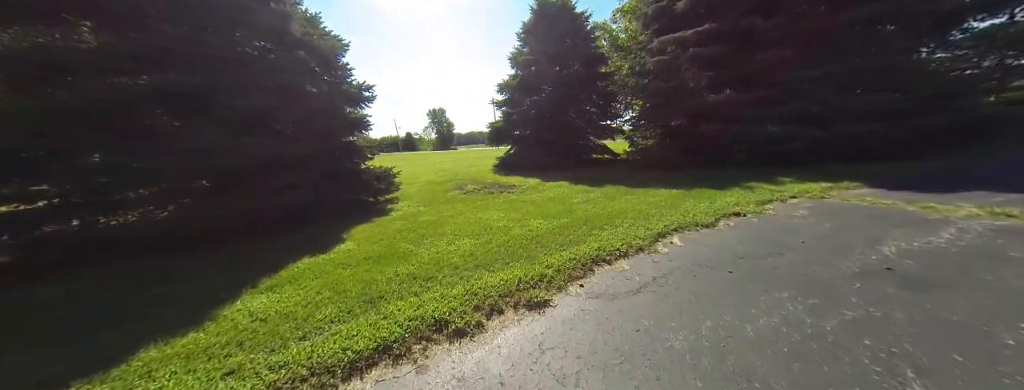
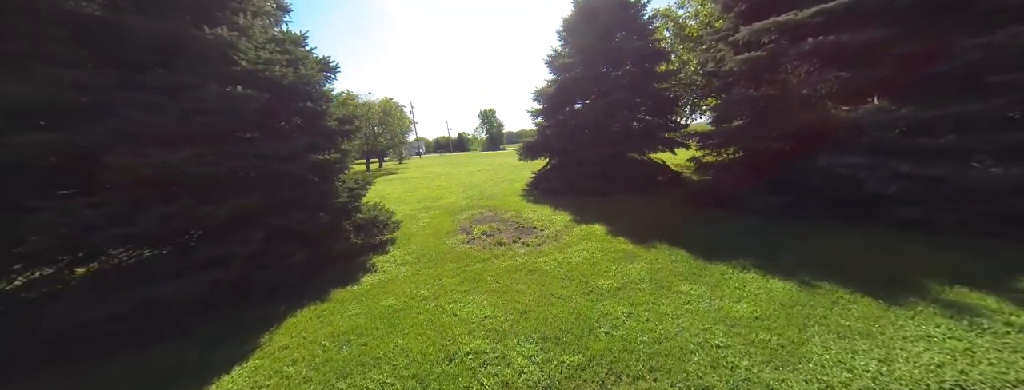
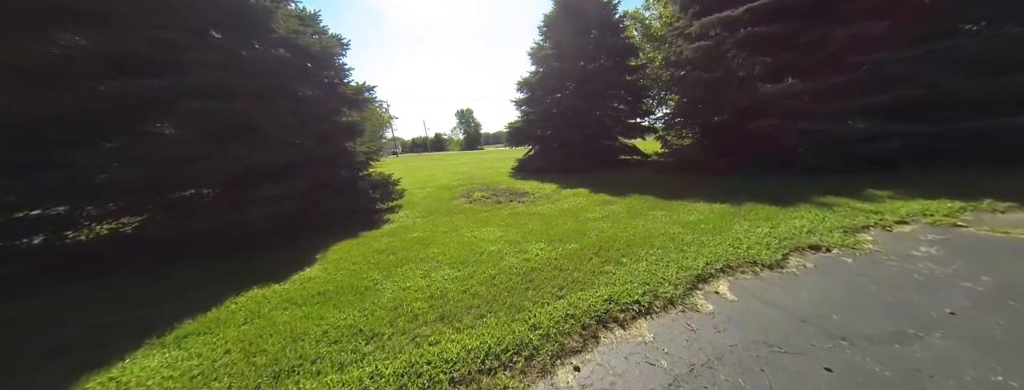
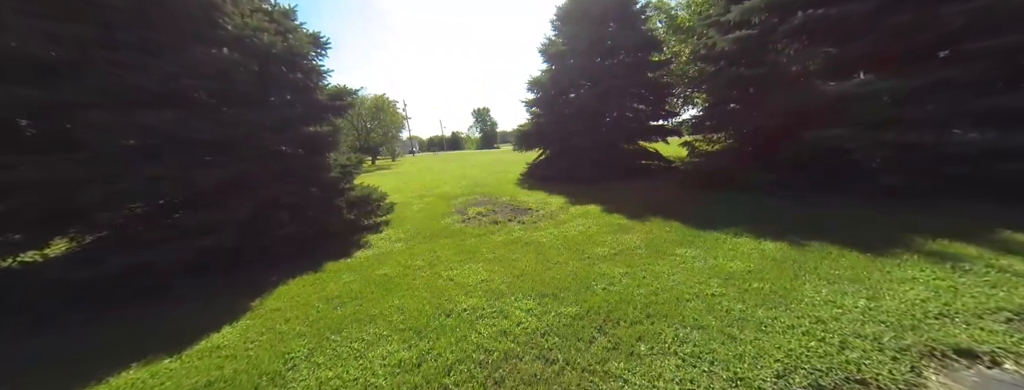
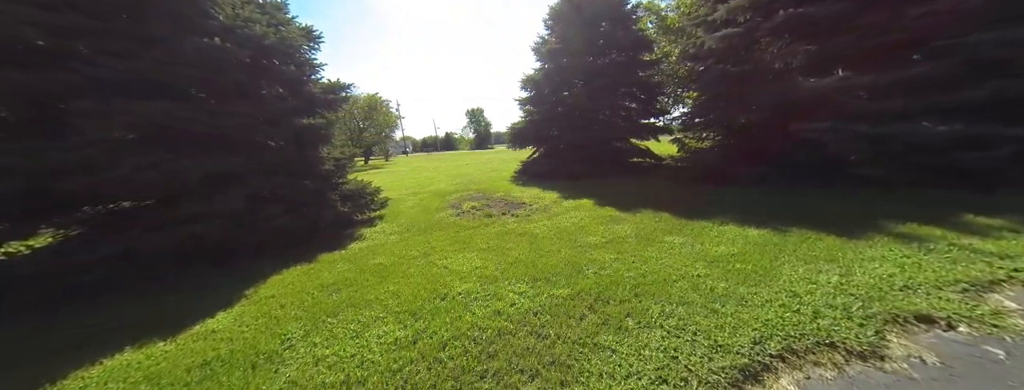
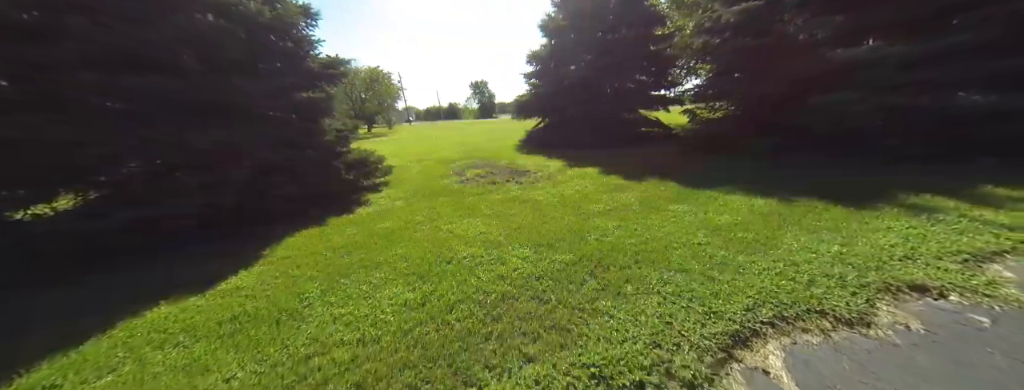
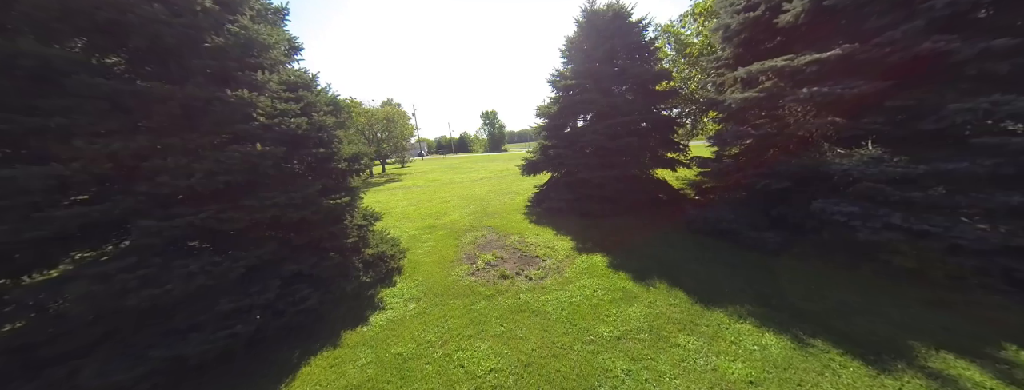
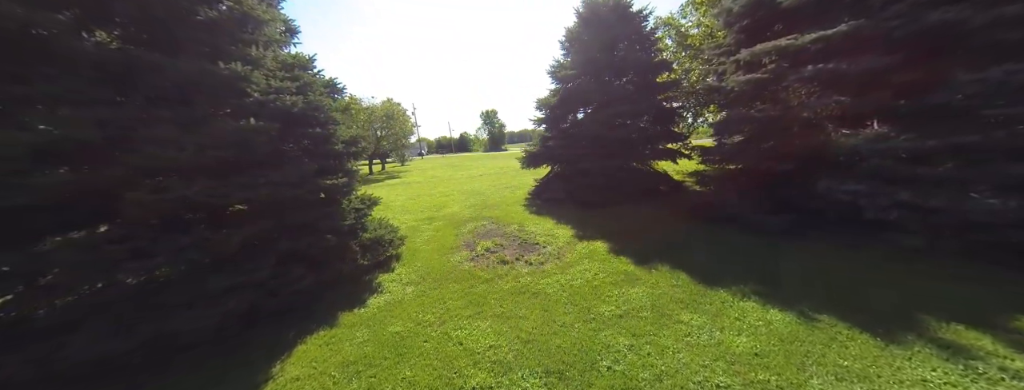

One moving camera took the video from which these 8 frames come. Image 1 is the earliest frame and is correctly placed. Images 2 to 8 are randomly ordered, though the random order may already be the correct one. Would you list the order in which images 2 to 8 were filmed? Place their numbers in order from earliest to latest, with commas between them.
3, 5, 6, 4, 2, 8, 7
